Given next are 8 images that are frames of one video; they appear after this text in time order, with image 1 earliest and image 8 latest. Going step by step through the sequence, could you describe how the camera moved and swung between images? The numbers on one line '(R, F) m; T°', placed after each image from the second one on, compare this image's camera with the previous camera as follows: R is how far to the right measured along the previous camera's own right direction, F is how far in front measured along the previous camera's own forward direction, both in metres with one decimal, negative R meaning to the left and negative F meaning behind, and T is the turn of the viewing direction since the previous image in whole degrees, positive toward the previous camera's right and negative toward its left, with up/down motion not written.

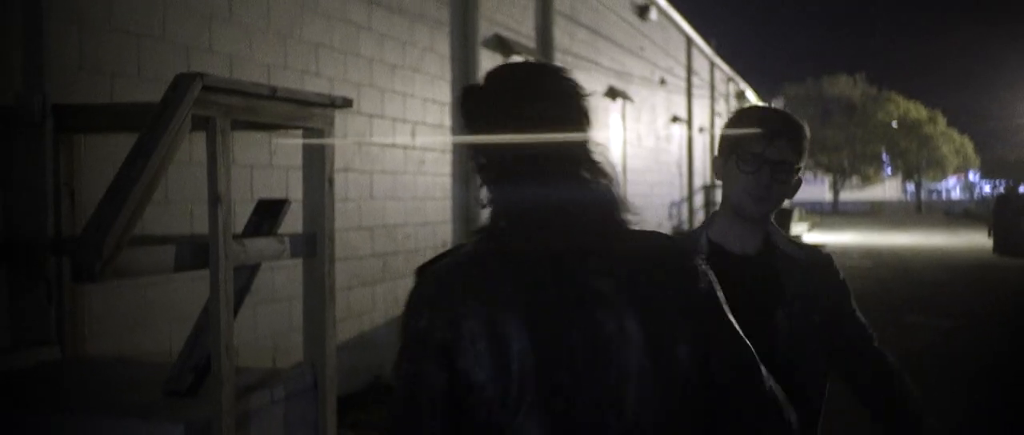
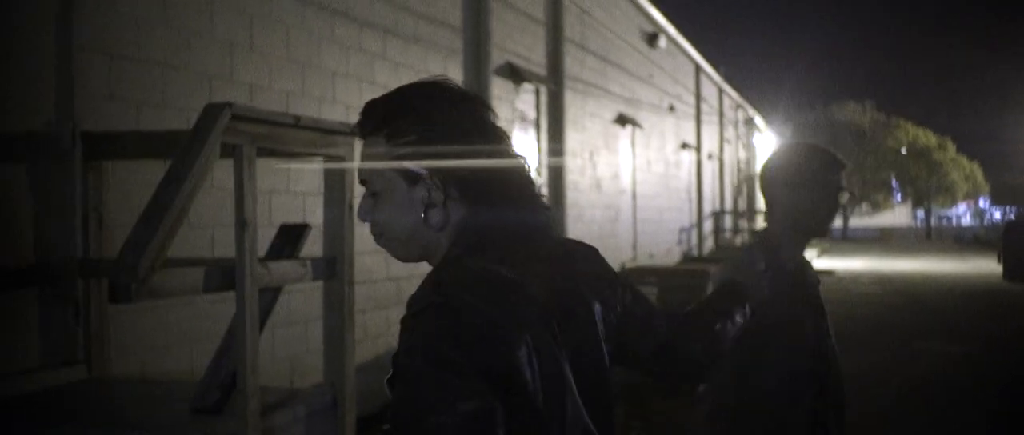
(0.0, -0.1) m; -1°
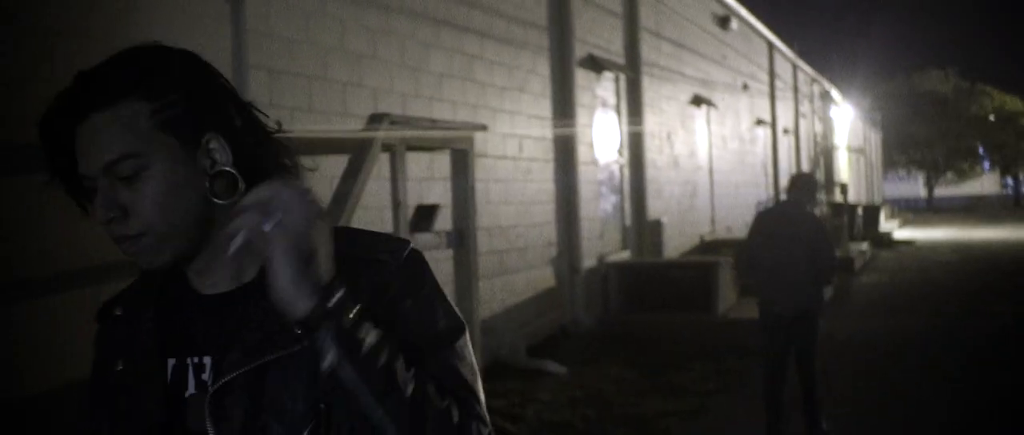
(-0.1, -1.1) m; -4°
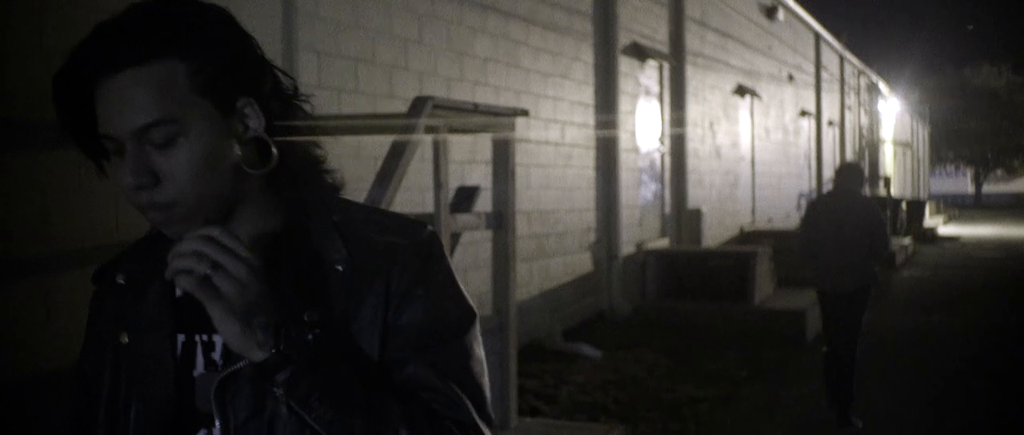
(0.0, -0.1) m; -2°
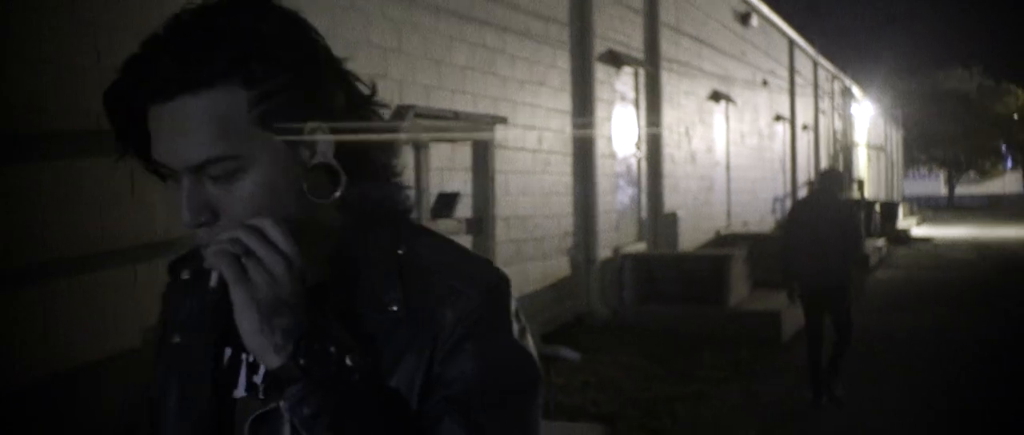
(0.0, -0.1) m; +1°
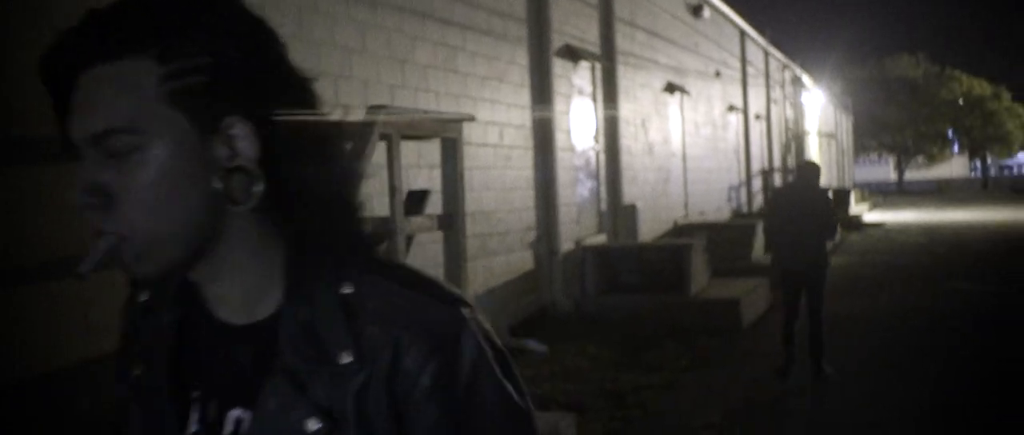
(-0.1, -0.1) m; +2°
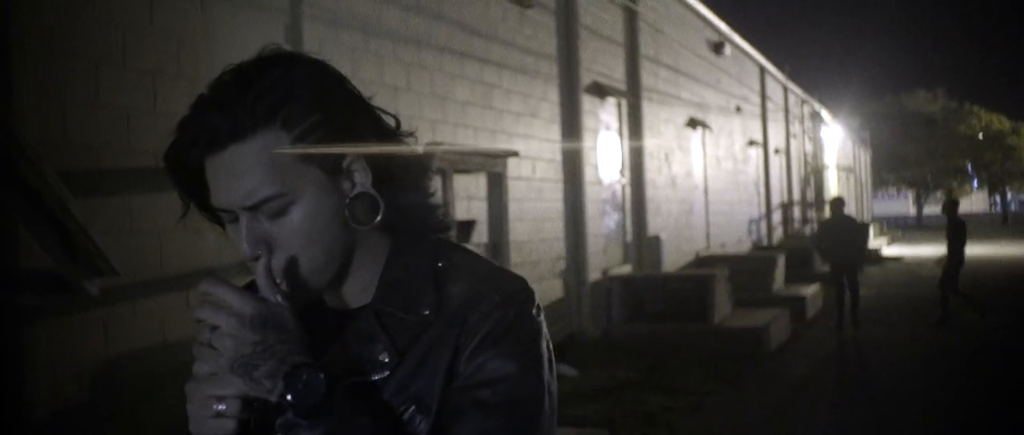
(-0.2, -0.5) m; -1°
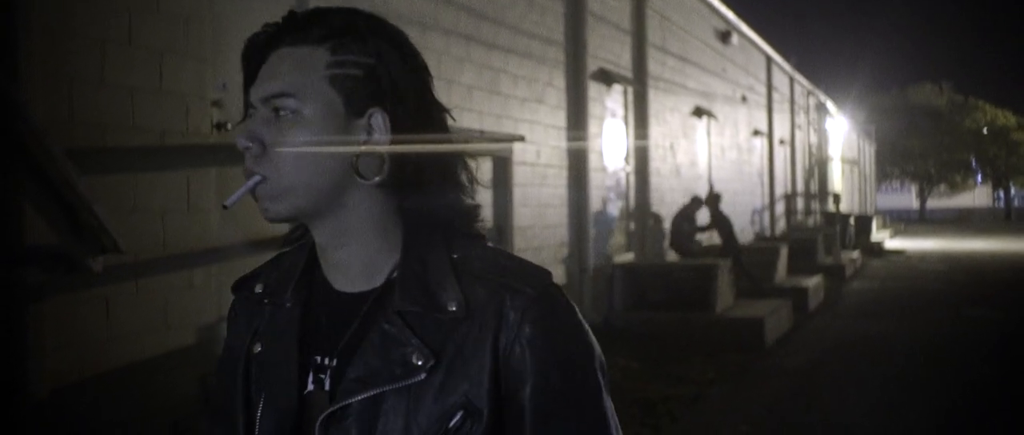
(0.0, 0.0) m; 0°
